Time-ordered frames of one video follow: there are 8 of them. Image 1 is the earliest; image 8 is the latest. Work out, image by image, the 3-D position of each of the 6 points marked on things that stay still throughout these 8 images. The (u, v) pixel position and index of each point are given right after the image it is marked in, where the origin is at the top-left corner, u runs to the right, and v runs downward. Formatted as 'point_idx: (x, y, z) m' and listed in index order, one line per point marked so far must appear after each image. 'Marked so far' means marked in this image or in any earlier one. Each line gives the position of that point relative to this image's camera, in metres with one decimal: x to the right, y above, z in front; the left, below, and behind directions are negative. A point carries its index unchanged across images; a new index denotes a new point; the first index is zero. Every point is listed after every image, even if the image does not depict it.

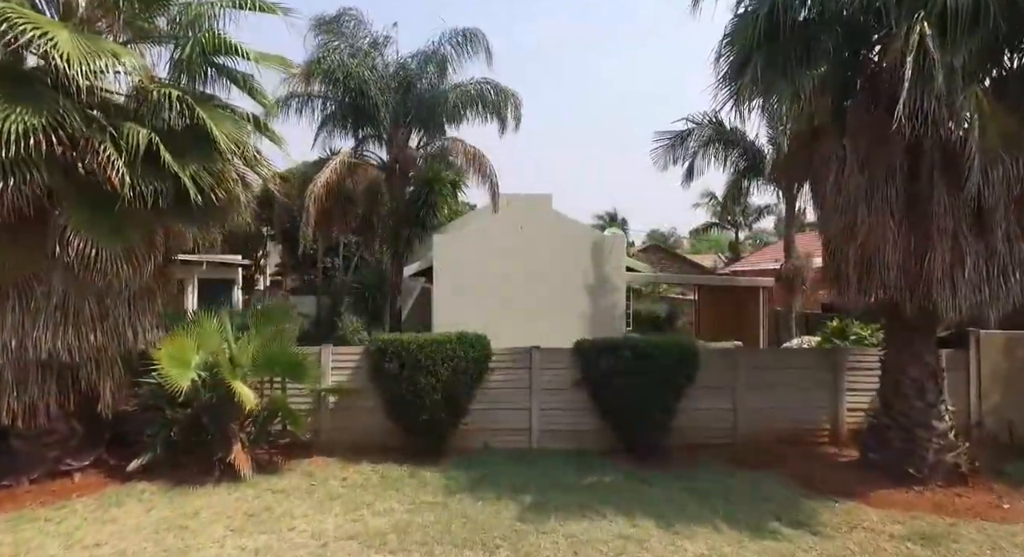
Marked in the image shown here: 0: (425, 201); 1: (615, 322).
0: (-1.9, +1.8, +15.4) m
1: (+1.9, -0.9, +12.8) m
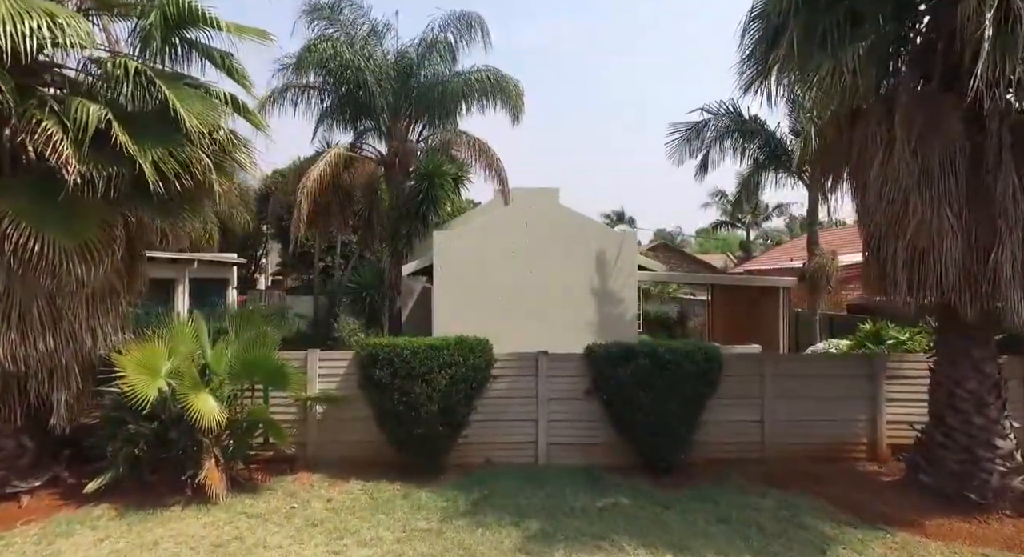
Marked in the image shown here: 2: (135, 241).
0: (-1.8, +1.8, +14.6) m
1: (+1.9, -0.9, +12.0) m
2: (-4.2, +0.4, +7.3) m
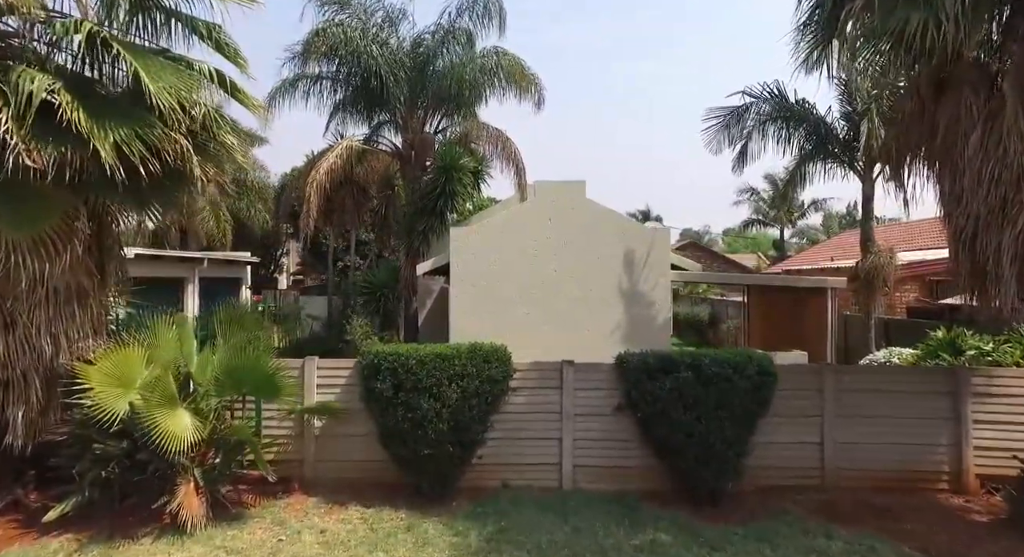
0: (-1.4, +1.8, +13.7) m
1: (+2.3, -0.9, +11.0) m
2: (-4.0, +0.4, +6.5) m
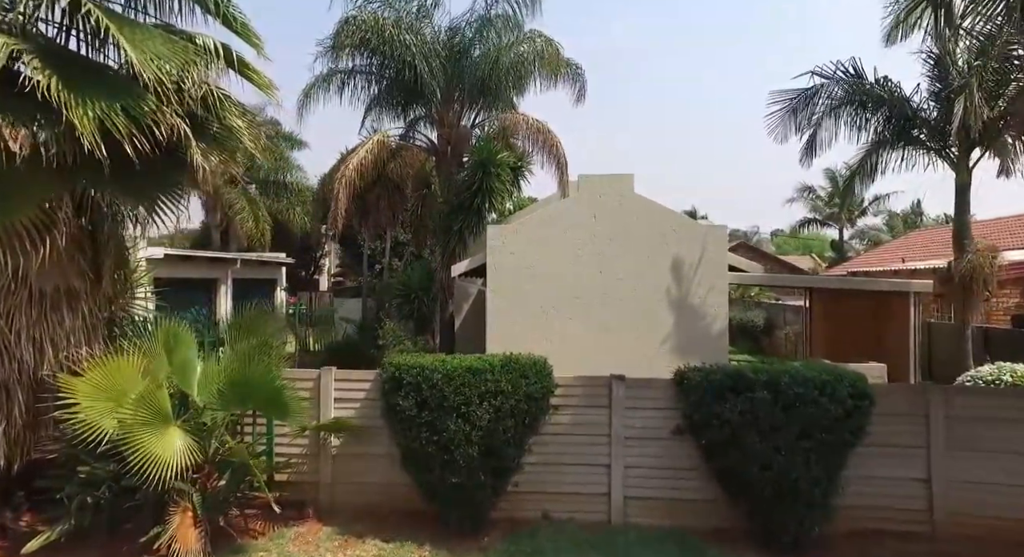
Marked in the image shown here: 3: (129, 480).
0: (-0.6, +1.7, +12.9) m
1: (+2.9, -0.9, +9.9) m
2: (-3.6, +0.4, +5.9) m
3: (-3.1, -1.6, +5.4) m
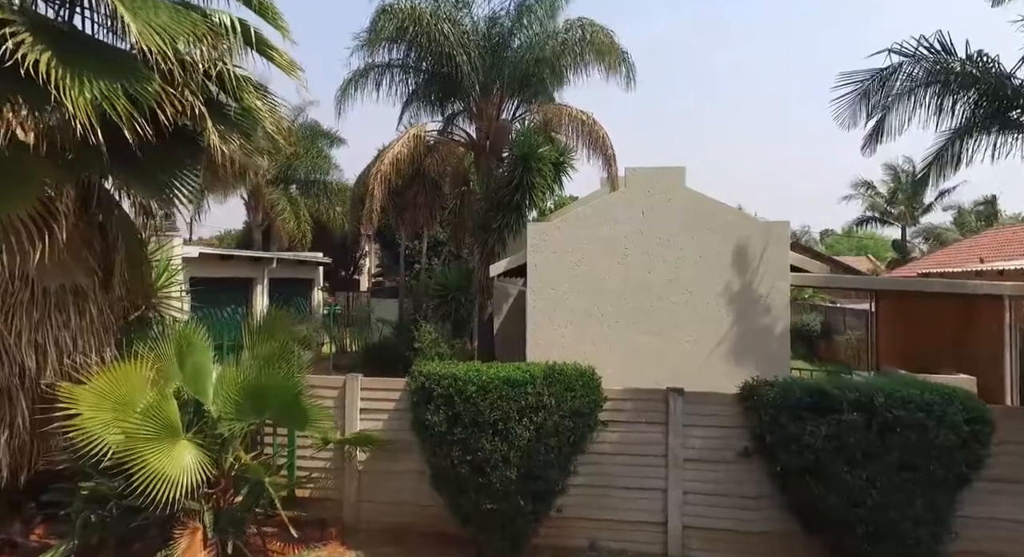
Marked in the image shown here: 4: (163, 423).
0: (+0.2, +1.7, +12.3) m
1: (+3.5, -0.9, +9.1) m
2: (-3.3, +0.4, +5.4) m
3: (-2.7, -1.6, +5.0) m
4: (-2.5, -1.0, +4.9) m
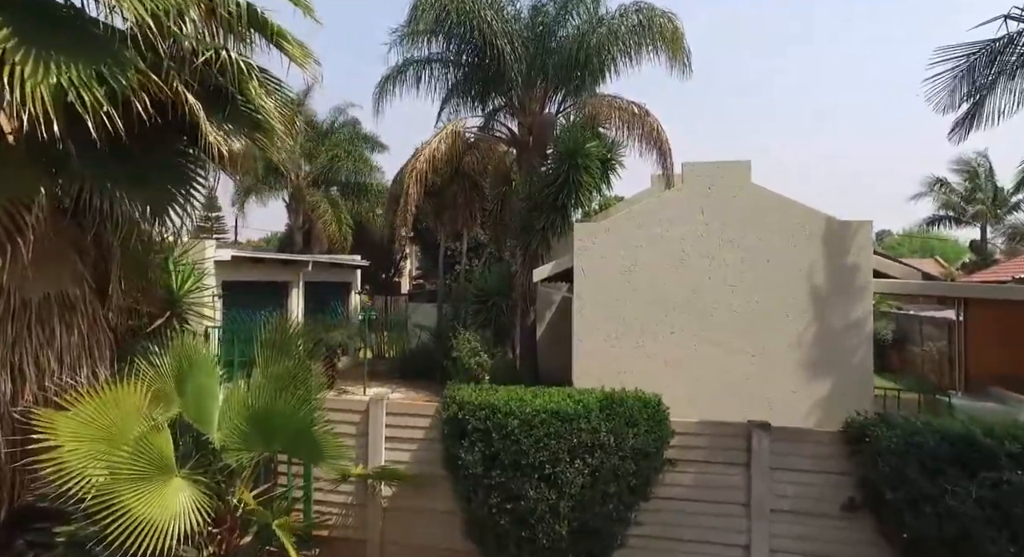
0: (+0.9, +1.7, +11.4) m
1: (+4.0, -1.0, +8.0) m
2: (-2.9, +0.3, +4.8) m
3: (-2.4, -1.7, +4.3) m
4: (-2.2, -1.1, +4.2) m
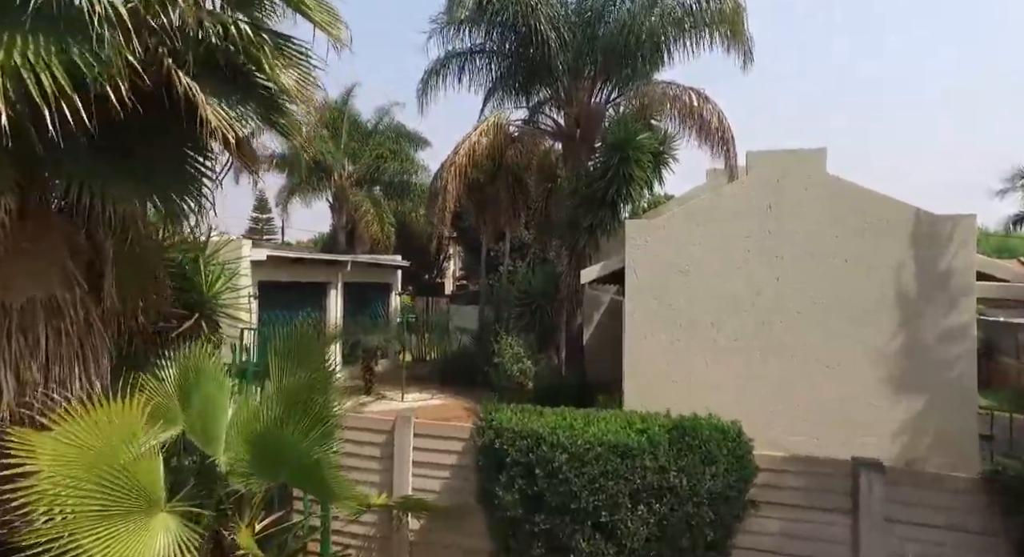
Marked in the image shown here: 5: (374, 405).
0: (+1.6, +1.6, +10.6) m
1: (+4.5, -1.0, +7.0) m
2: (-2.6, +0.3, +4.2) m
3: (-2.2, -1.7, +3.7) m
4: (-2.0, -1.1, +3.6) m
5: (-2.6, -2.4, +12.7) m
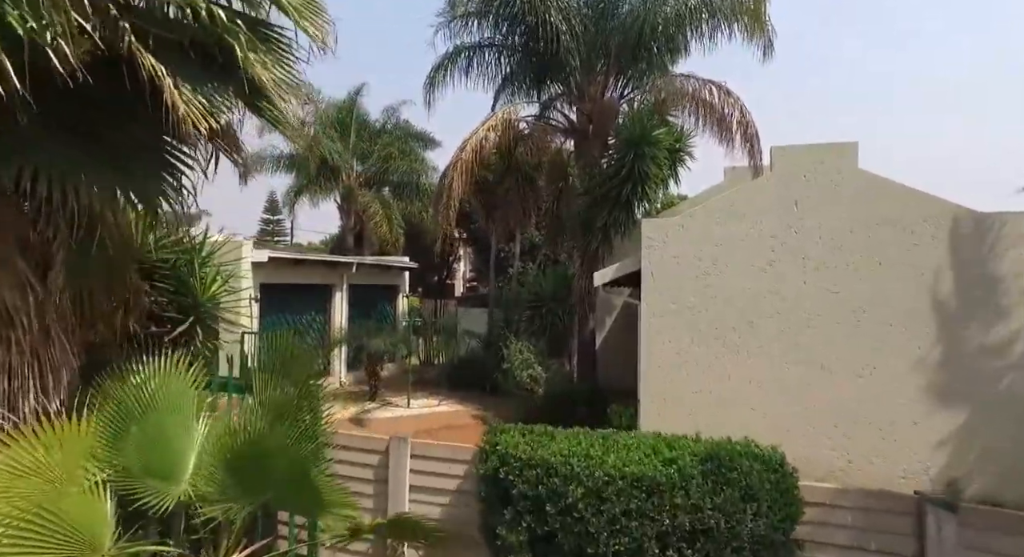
0: (+1.8, +1.6, +10.1) m
1: (+4.6, -1.1, +6.4) m
2: (-2.6, +0.3, +3.8) m
3: (-2.2, -1.7, +3.2) m
4: (-1.9, -1.1, +3.1) m
5: (-2.4, -2.4, +12.2) m
